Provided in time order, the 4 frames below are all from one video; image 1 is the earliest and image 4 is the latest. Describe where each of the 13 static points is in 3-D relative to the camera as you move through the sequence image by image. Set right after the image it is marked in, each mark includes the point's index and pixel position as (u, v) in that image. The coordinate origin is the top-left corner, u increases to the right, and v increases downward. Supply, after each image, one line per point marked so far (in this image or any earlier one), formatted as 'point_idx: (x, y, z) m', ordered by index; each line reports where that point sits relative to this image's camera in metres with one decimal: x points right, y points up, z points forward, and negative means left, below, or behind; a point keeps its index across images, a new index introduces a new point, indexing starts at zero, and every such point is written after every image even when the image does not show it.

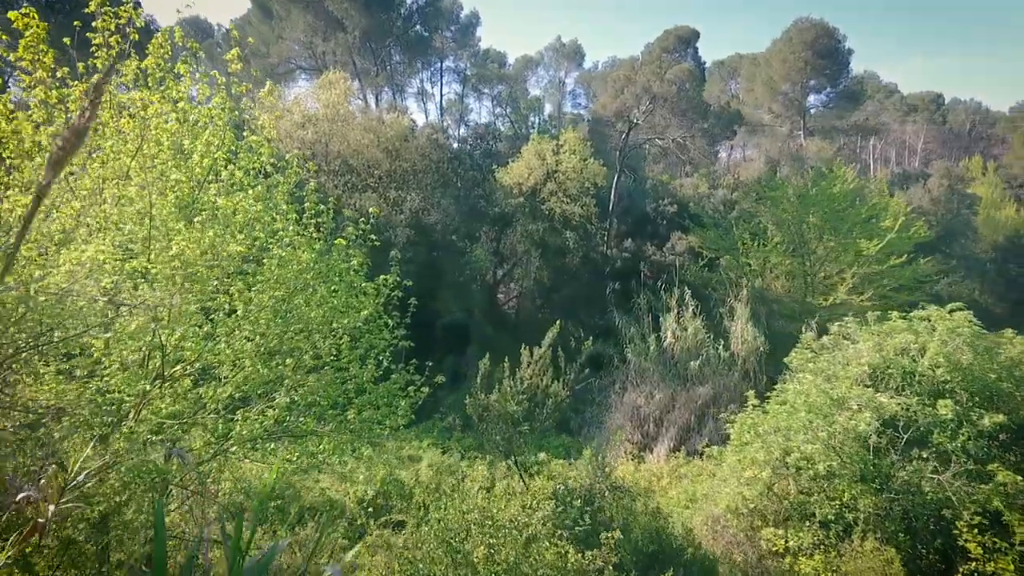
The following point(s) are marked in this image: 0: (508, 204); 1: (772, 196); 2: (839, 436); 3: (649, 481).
0: (-0.1, +2.1, +15.1) m
1: (+6.5, +2.3, +15.3) m
2: (+2.9, -1.3, +5.3) m
3: (+2.0, -2.8, +8.9) m
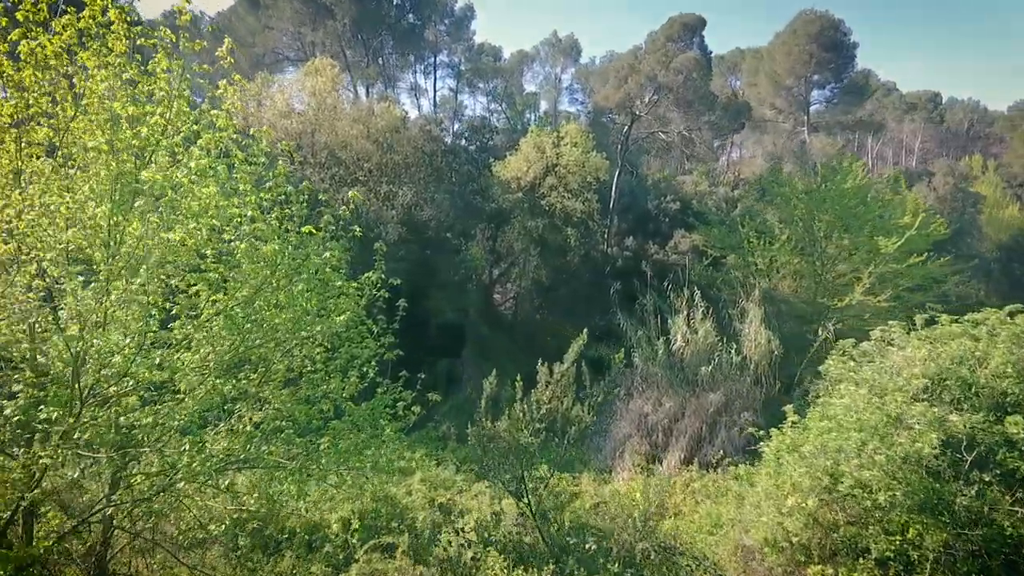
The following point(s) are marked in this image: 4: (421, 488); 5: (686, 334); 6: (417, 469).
0: (-0.2, +2.1, +14.3) m
1: (+6.5, +2.3, +14.7) m
2: (+2.9, -1.3, +4.6) m
3: (+2.0, -2.8, +8.2) m
4: (-1.3, -2.9, +8.9) m
5: (+3.2, -0.8, +11.3) m
6: (-1.5, -2.8, +9.6) m
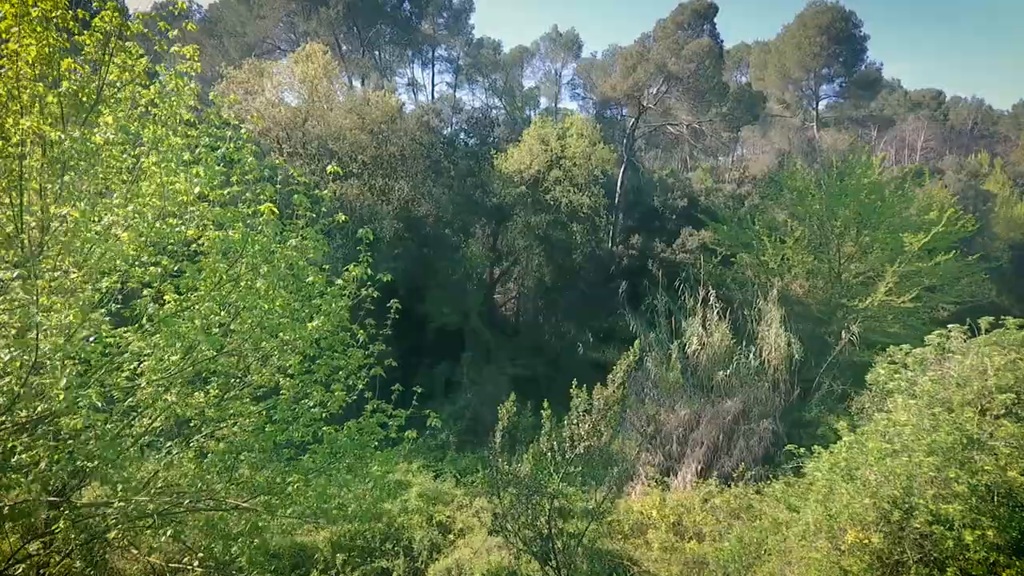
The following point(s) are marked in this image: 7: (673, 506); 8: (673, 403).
0: (-0.1, +2.1, +13.6) m
1: (+6.5, +2.3, +14.0) m
2: (+3.0, -1.3, +3.9) m
3: (+2.1, -2.8, +7.5) m
4: (-1.2, -2.9, +8.2) m
5: (+3.3, -0.8, +10.7) m
6: (-1.4, -2.8, +8.9) m
7: (+2.1, -2.8, +7.8) m
8: (+2.6, -1.9, +9.9) m
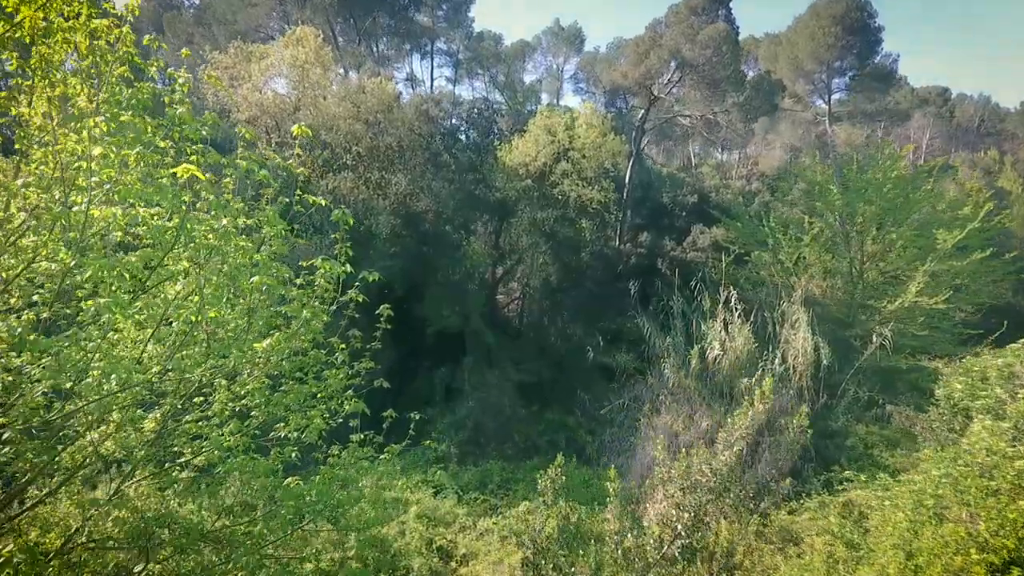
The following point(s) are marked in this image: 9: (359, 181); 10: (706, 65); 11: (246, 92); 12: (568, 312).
0: (0.0, +2.1, +12.9) m
1: (+6.6, +2.3, +13.2) m
2: (+3.1, -1.3, +3.2) m
3: (+2.2, -2.8, +6.7) m
4: (-1.2, -2.9, +7.4) m
5: (+3.4, -0.8, +9.9) m
6: (-1.3, -2.8, +8.1) m
7: (+2.2, -2.8, +7.0) m
8: (+2.7, -1.9, +9.1) m
9: (-2.8, +2.0, +11.3) m
10: (+4.2, +4.8, +13.1) m
11: (-4.7, +3.5, +10.9) m
12: (+1.2, -0.5, +13.4) m
